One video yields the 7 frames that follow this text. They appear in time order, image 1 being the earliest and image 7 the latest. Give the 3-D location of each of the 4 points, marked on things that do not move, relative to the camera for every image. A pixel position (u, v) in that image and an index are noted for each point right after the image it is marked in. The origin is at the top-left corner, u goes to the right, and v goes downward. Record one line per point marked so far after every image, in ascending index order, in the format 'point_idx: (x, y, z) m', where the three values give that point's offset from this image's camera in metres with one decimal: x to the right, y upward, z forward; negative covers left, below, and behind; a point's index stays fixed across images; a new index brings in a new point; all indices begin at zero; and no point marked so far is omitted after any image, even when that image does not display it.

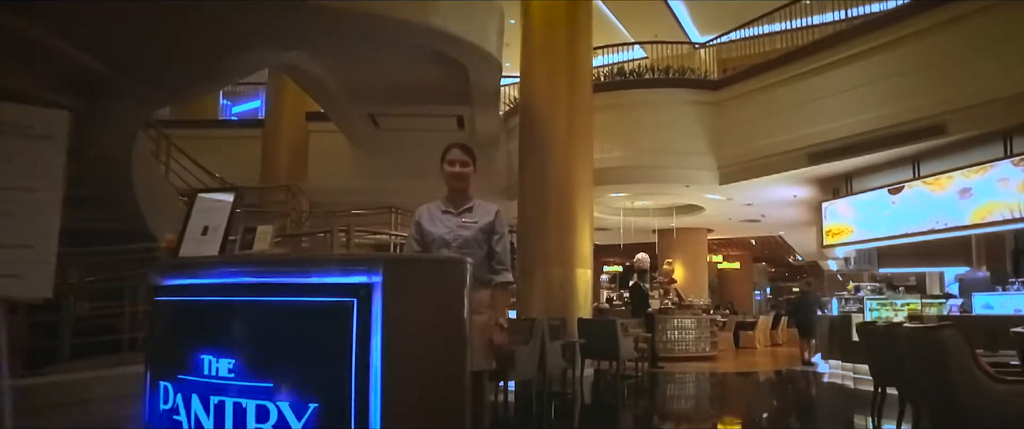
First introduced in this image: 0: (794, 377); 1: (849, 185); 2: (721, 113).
0: (+3.4, -2.0, +8.6) m
1: (+4.1, +0.4, +8.5) m
2: (+2.8, +1.4, +9.5) m
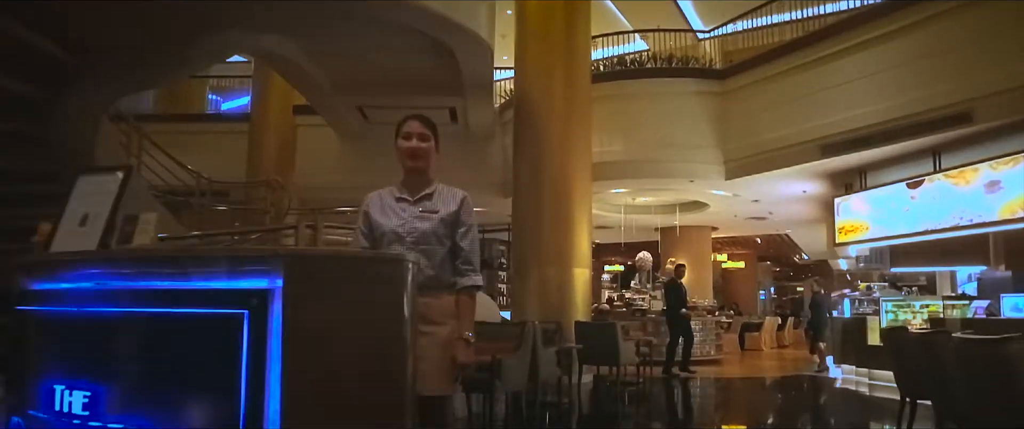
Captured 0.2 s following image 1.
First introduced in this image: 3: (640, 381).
0: (+3.4, -1.9, +8.1) m
1: (+4.0, +0.4, +8.1) m
2: (+2.8, +1.4, +9.0) m
3: (+1.4, -1.9, +7.9) m
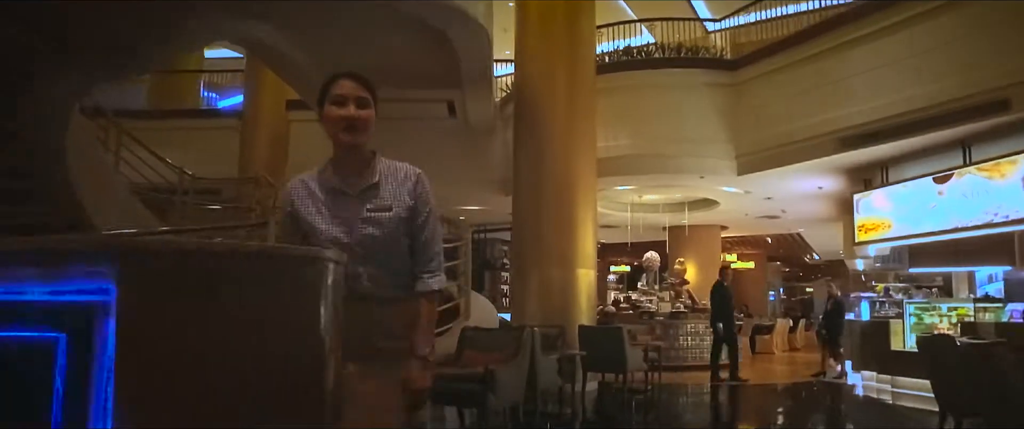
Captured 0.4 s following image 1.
0: (+3.4, -1.9, +7.7) m
1: (+4.0, +0.4, +7.6) m
2: (+2.8, +1.5, +8.6) m
3: (+1.4, -1.8, +7.5) m
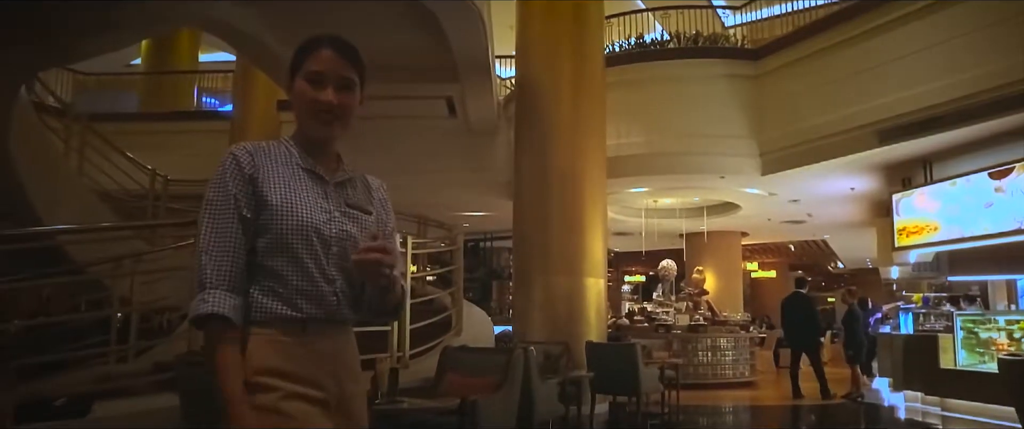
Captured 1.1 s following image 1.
0: (+3.4, -1.9, +6.9) m
1: (+4.1, +0.4, +6.9) m
2: (+2.8, +1.4, +7.9) m
3: (+1.5, -1.9, +6.8) m
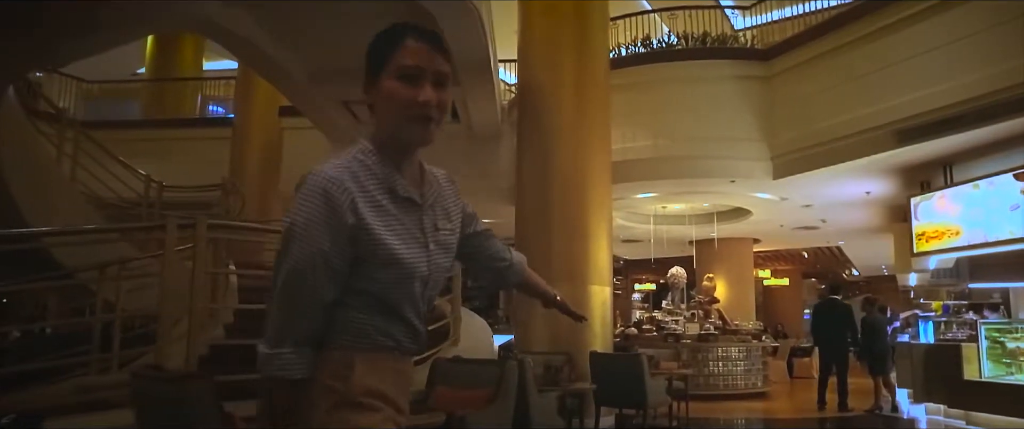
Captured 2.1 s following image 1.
0: (+3.4, -2.0, +6.6) m
1: (+4.1, +0.4, +6.6) m
2: (+2.9, +1.4, +7.7) m
3: (+1.5, -1.9, +6.5) m
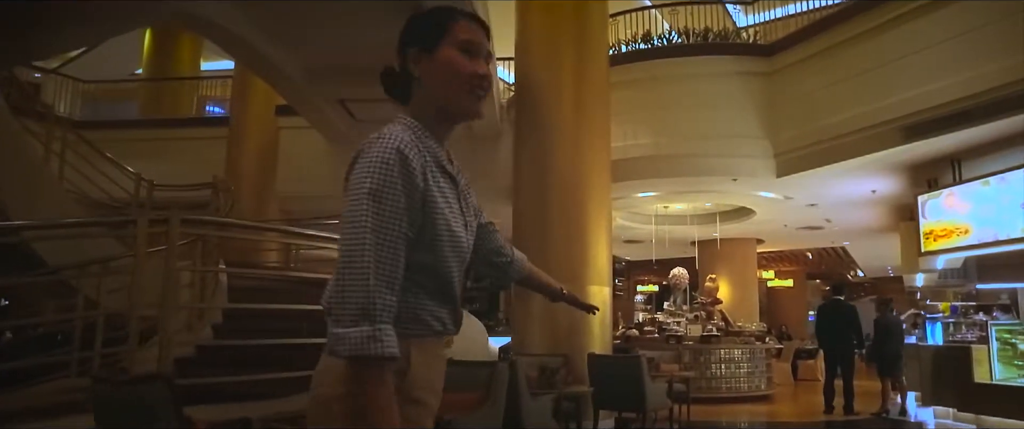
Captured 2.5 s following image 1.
0: (+3.4, -1.9, +6.5) m
1: (+4.1, +0.4, +6.5) m
2: (+2.8, +1.4, +7.5) m
3: (+1.5, -1.9, +6.3) m
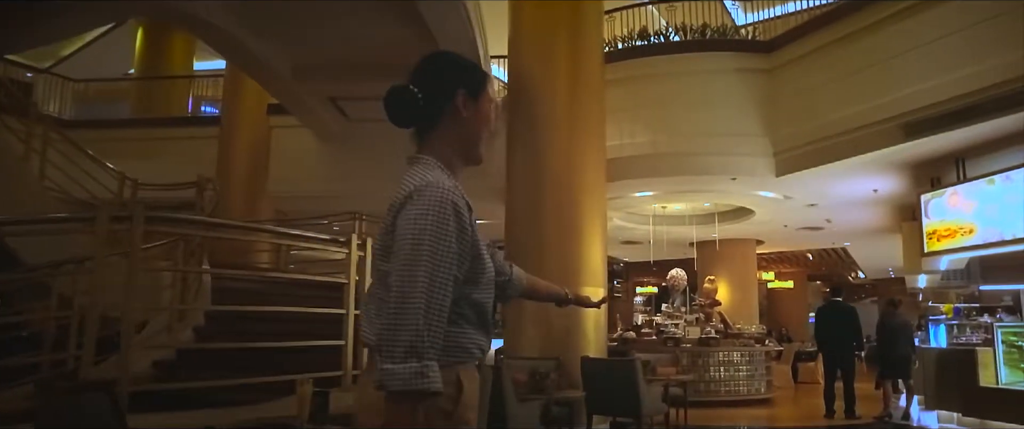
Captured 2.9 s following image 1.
0: (+3.4, -1.9, +6.3) m
1: (+4.0, +0.4, +6.3) m
2: (+2.8, +1.4, +7.4) m
3: (+1.4, -1.9, +6.2) m
